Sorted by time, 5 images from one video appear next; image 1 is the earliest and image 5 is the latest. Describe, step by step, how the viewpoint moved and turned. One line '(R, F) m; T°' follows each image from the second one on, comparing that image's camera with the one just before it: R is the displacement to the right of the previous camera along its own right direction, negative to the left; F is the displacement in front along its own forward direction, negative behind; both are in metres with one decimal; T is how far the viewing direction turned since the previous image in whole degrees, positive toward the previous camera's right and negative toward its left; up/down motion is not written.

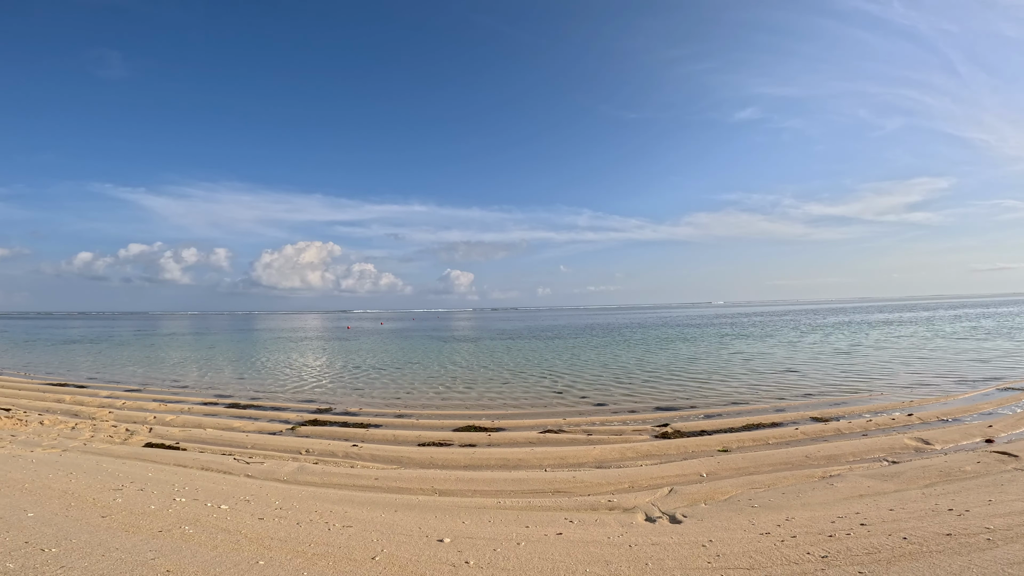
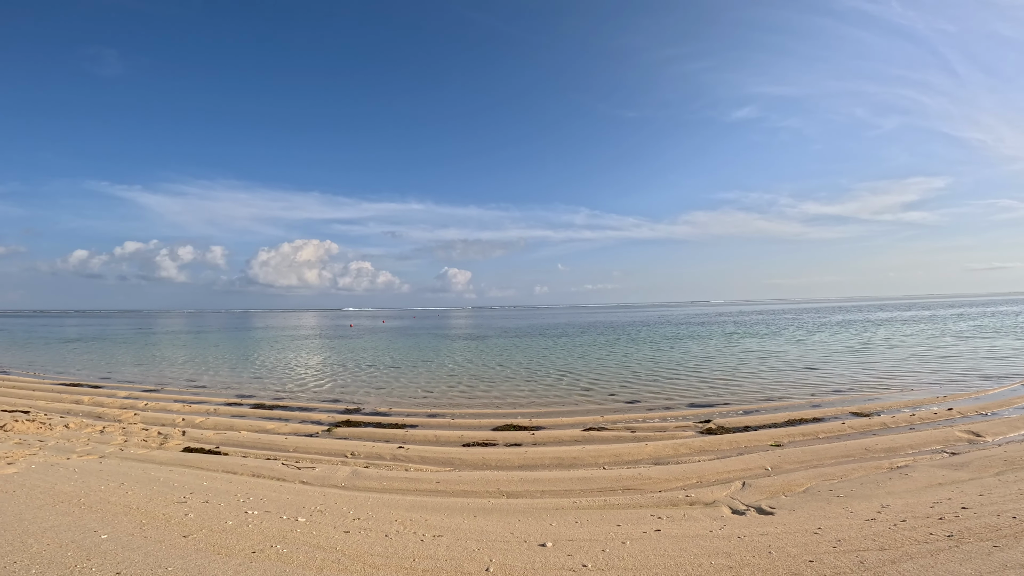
(-0.9, 0.0) m; 0°
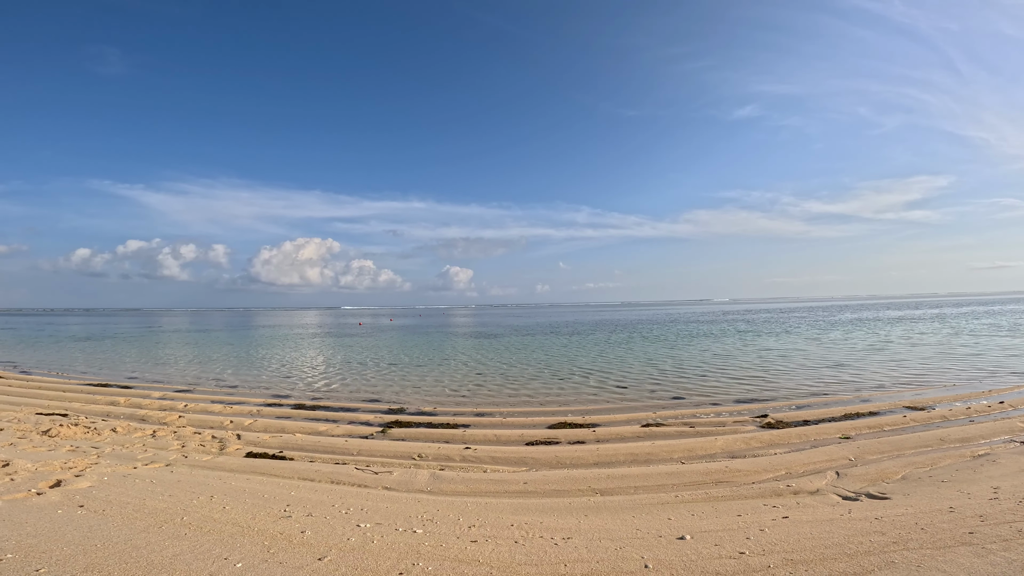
(-1.2, -0.2) m; 0°
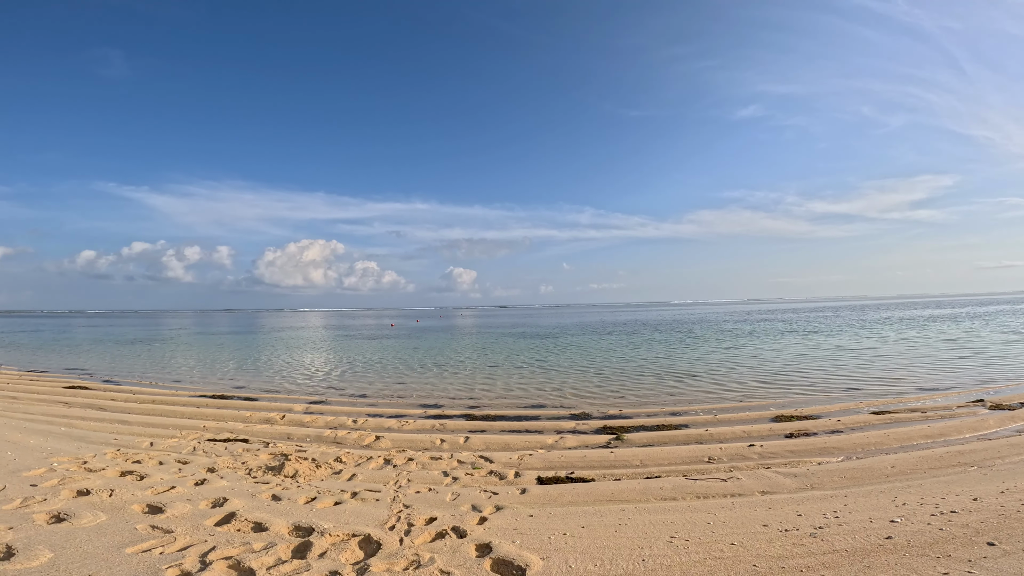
(-5.0, -0.5) m; 0°
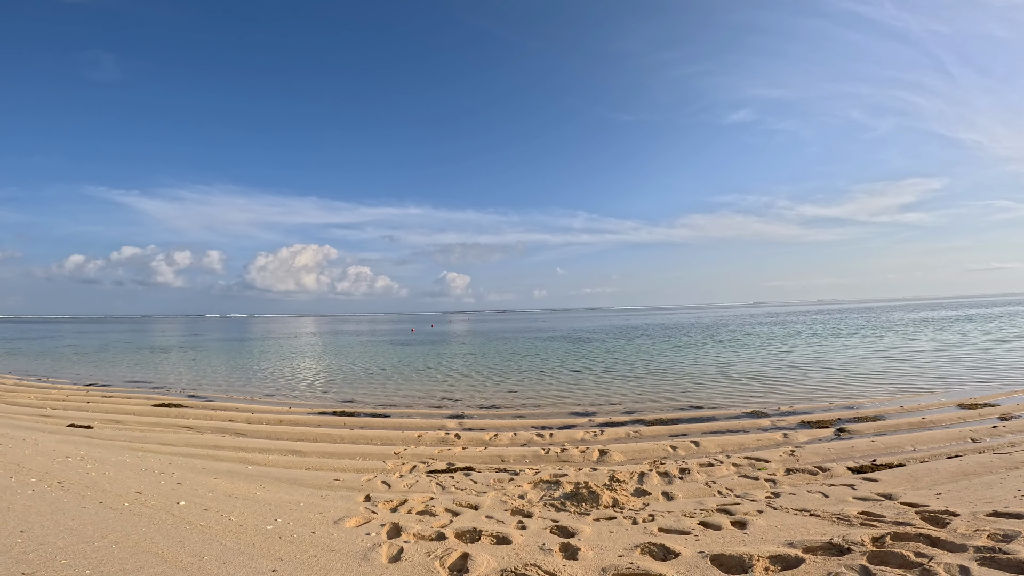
(-5.4, -0.7) m; +1°
